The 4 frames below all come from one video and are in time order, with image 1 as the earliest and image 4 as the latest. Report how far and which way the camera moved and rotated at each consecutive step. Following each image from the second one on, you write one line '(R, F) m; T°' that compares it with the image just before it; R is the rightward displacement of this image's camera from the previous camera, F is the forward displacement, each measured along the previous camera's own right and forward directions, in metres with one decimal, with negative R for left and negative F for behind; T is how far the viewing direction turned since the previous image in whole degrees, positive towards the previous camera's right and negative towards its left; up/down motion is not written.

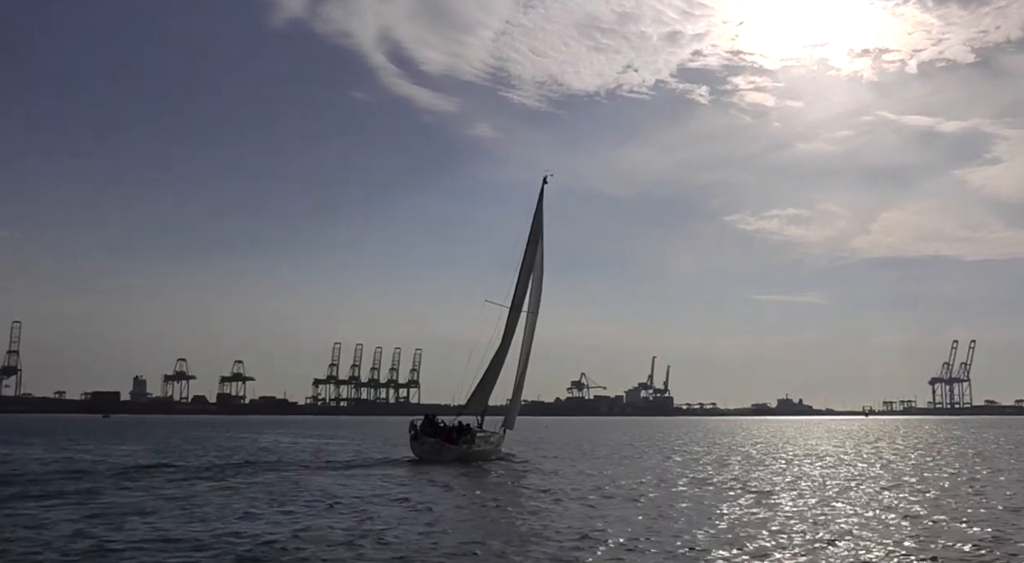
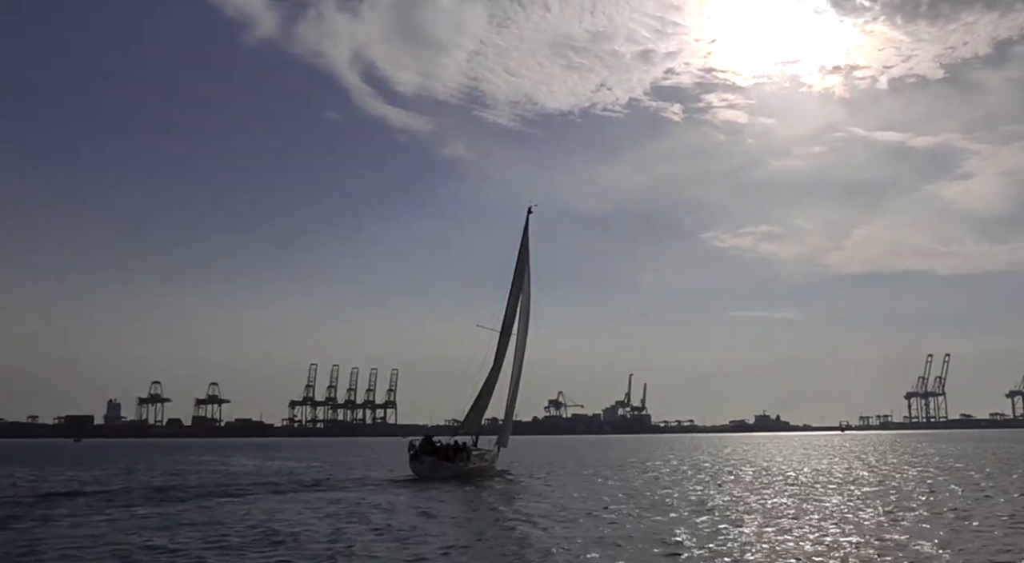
(-0.2, +0.3) m; +2°
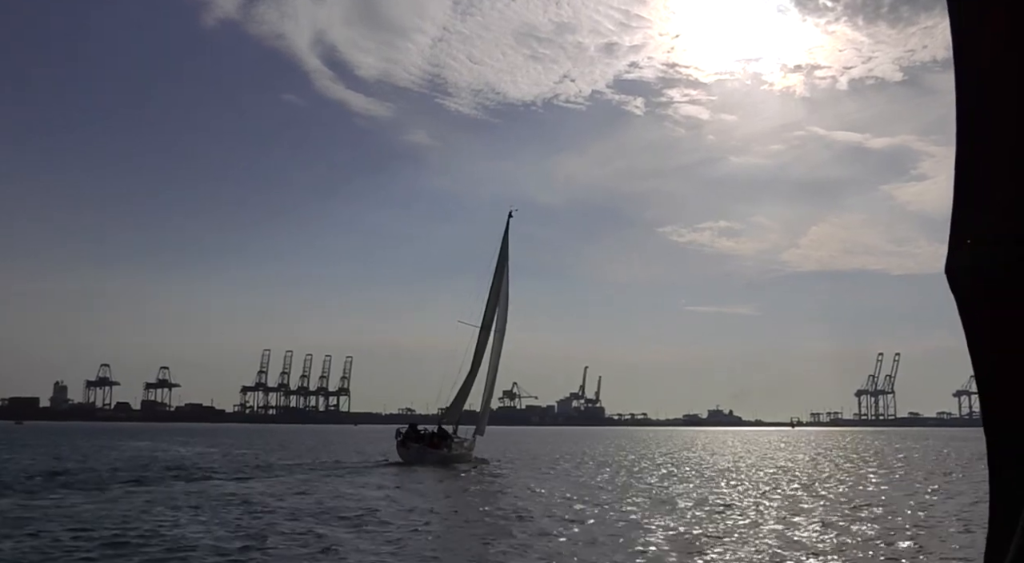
(-0.2, +0.4) m; +3°
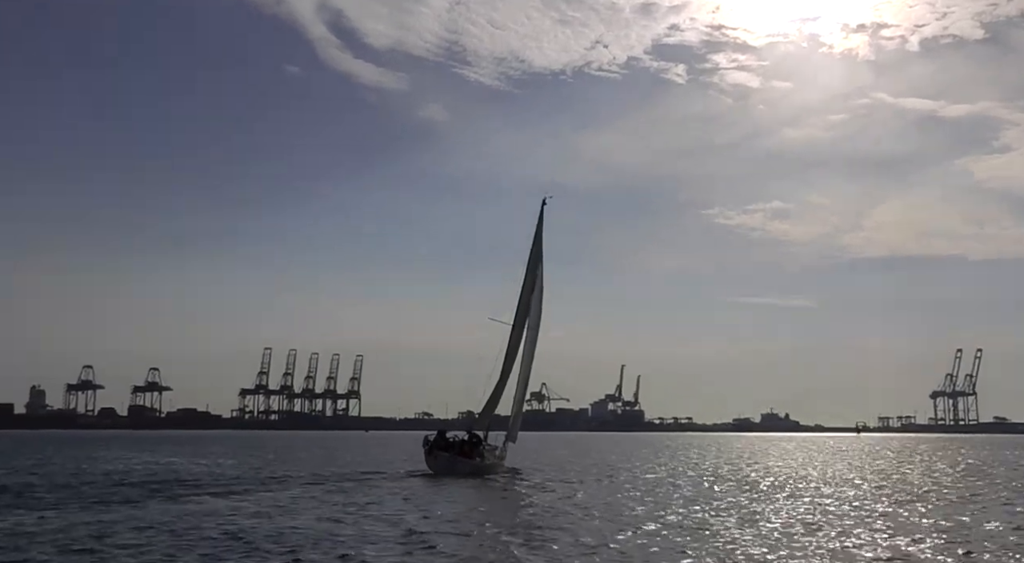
(+0.4, +6.1) m; -2°
